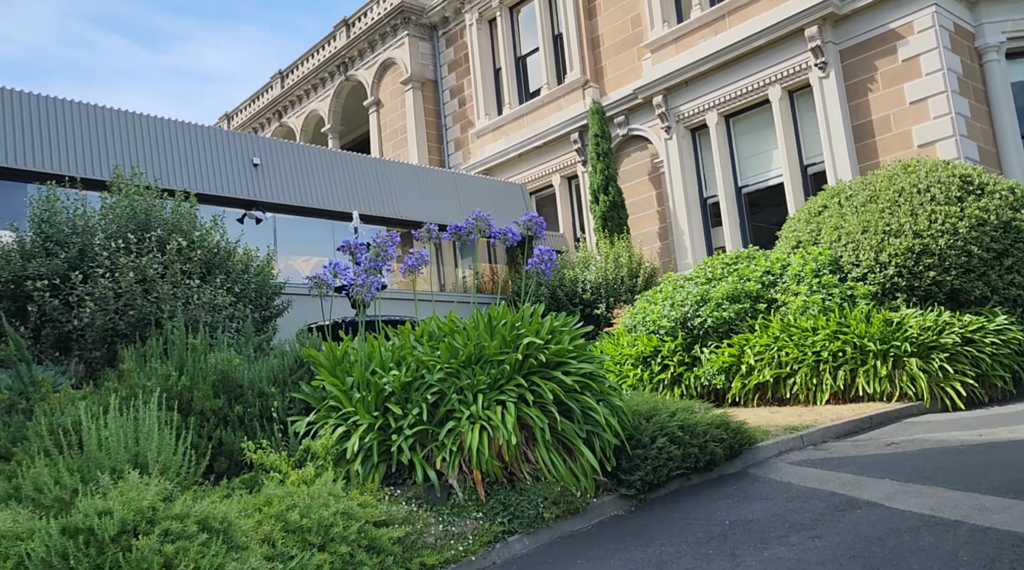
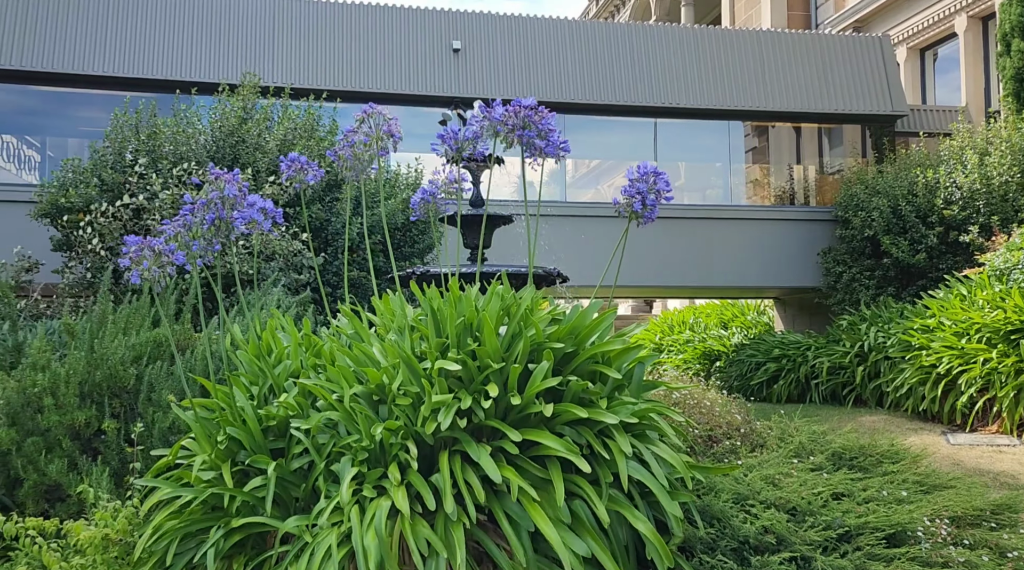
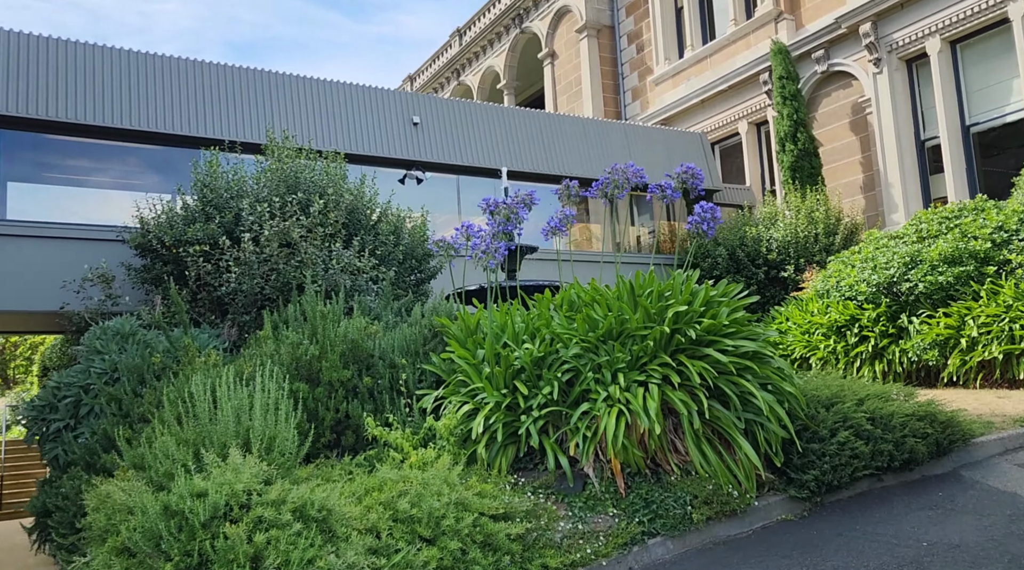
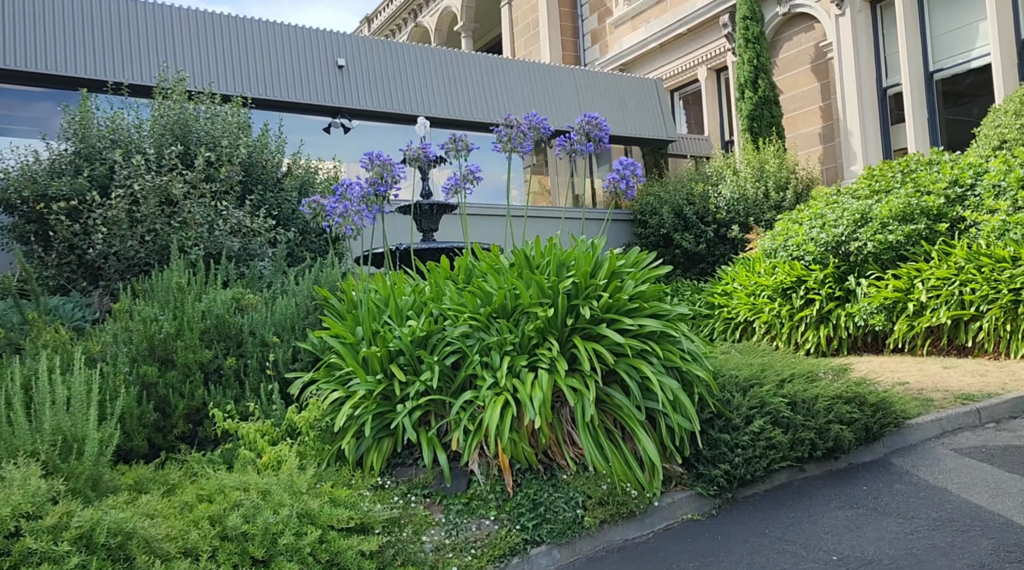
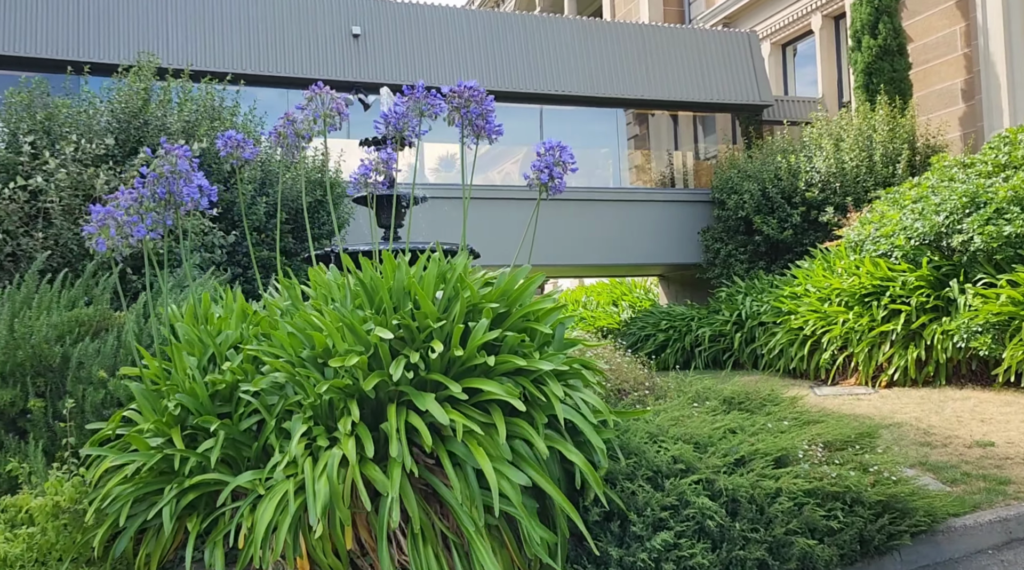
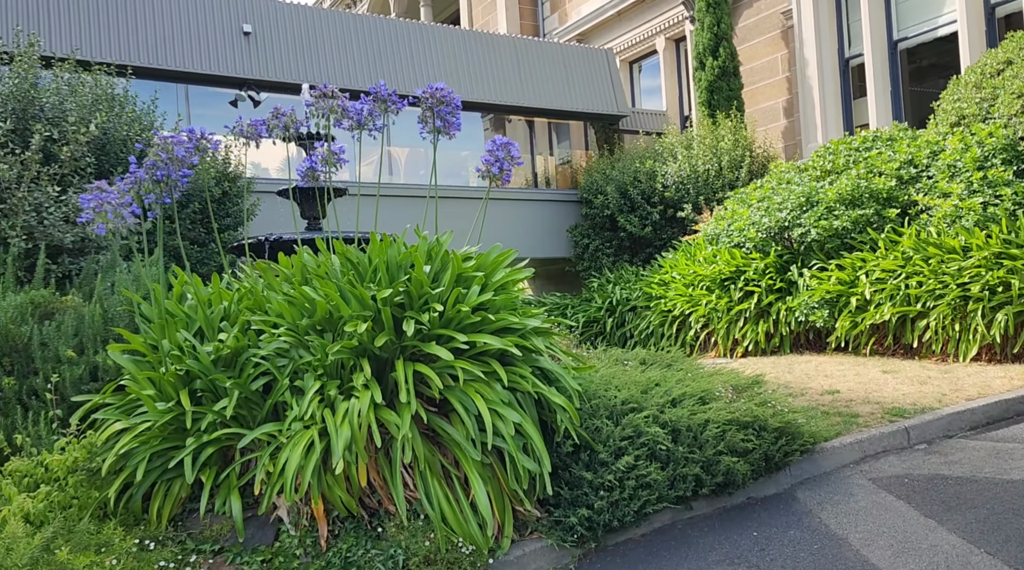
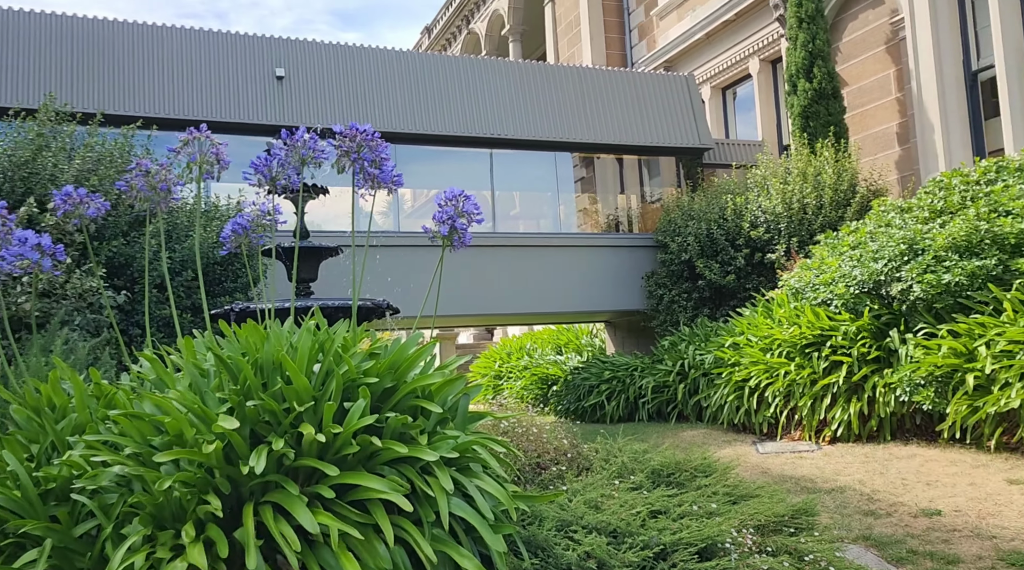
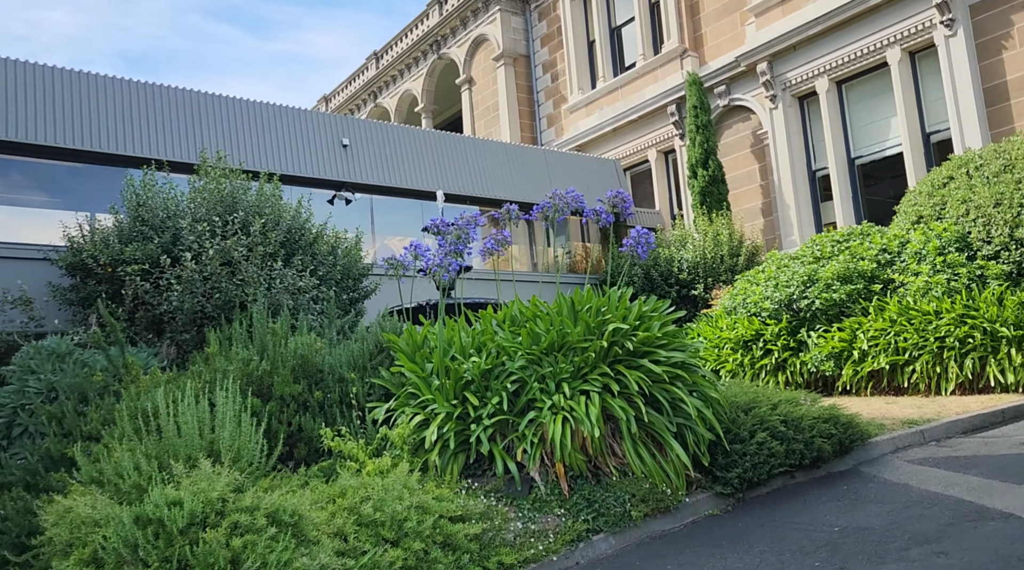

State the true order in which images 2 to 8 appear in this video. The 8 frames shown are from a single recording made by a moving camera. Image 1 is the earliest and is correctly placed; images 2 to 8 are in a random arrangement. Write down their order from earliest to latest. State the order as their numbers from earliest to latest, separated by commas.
8, 3, 4, 6, 5, 2, 7
